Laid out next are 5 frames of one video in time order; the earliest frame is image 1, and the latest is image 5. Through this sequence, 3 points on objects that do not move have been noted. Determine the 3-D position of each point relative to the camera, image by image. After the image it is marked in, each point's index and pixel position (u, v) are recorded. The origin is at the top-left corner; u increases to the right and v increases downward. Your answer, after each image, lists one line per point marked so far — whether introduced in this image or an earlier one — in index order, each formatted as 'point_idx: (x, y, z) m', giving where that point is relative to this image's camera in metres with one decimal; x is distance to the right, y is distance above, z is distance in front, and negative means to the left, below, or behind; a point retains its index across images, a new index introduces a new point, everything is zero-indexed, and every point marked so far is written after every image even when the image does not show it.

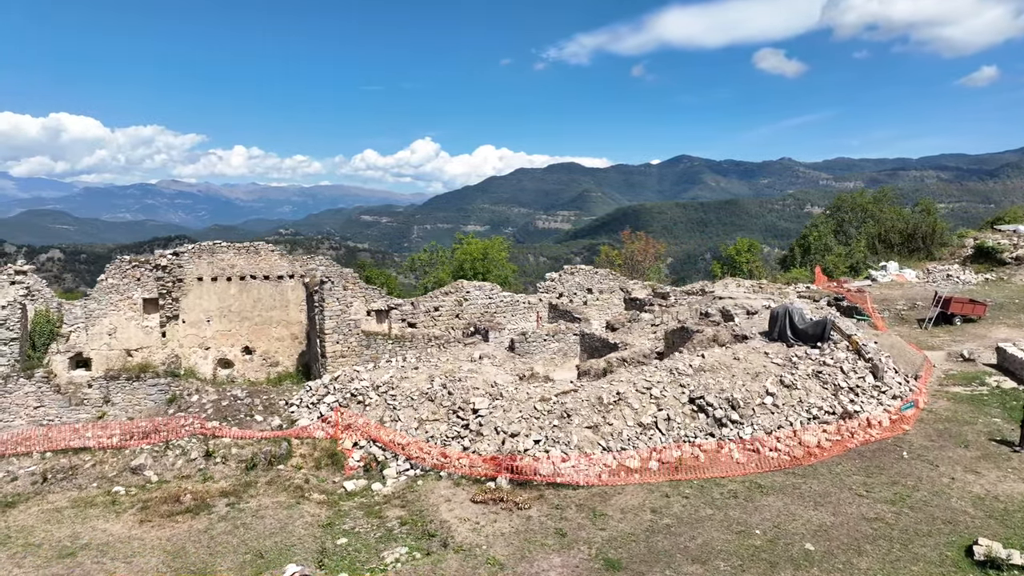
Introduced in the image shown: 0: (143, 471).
0: (-6.7, -3.3, +12.8) m
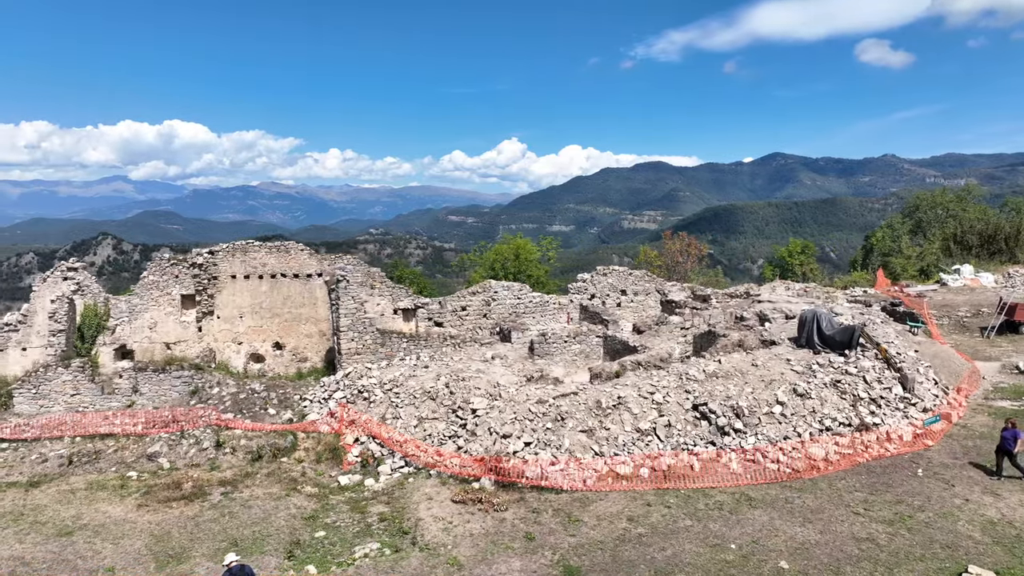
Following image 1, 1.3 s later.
0: (-6.8, -3.2, +13.5) m
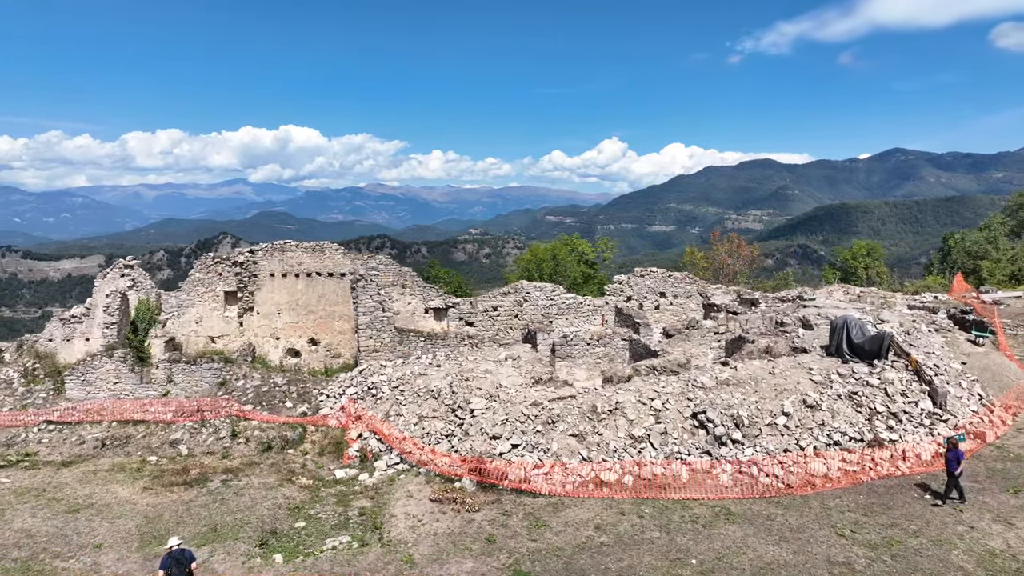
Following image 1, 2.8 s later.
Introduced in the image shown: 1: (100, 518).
0: (-6.8, -3.2, +14.3) m
1: (-6.5, -3.6, +11.0) m
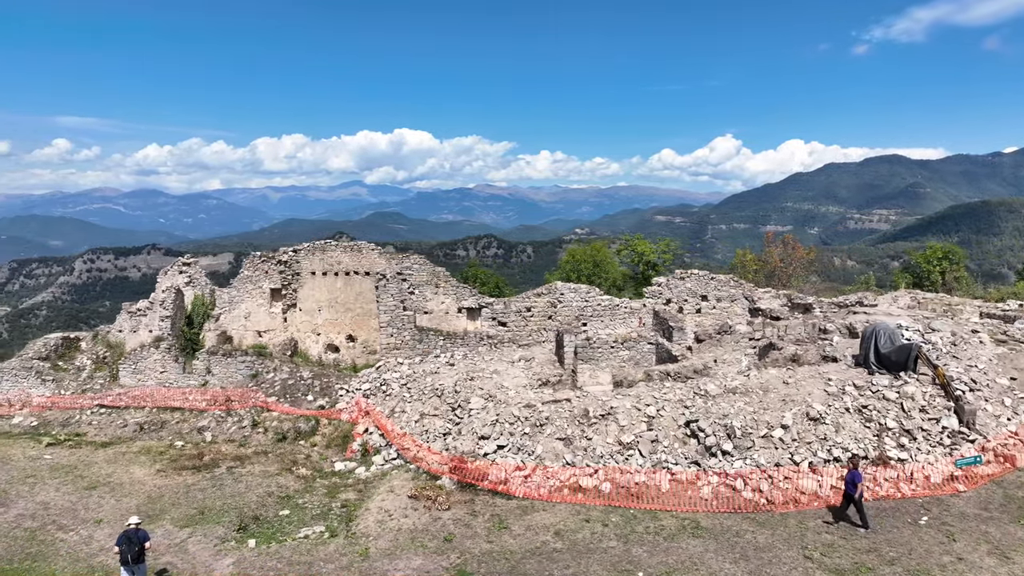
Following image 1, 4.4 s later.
0: (-6.7, -3.1, +15.3) m
1: (-6.8, -3.5, +12.0) m
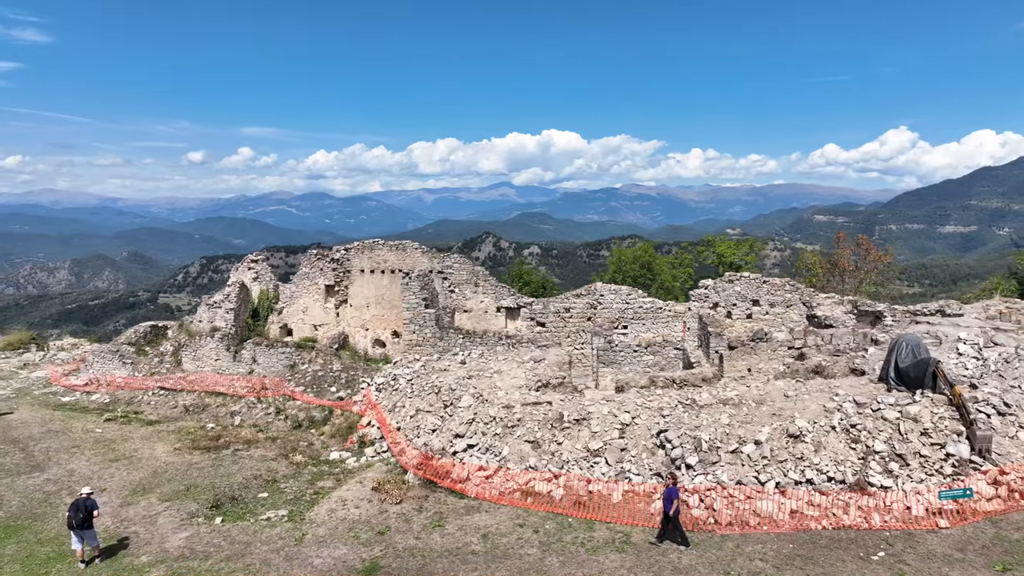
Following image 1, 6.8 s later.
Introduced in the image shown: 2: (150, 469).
0: (-6.5, -3.0, +16.6) m
1: (-7.3, -3.4, +13.3) m
2: (-6.7, -3.4, +13.2) m
